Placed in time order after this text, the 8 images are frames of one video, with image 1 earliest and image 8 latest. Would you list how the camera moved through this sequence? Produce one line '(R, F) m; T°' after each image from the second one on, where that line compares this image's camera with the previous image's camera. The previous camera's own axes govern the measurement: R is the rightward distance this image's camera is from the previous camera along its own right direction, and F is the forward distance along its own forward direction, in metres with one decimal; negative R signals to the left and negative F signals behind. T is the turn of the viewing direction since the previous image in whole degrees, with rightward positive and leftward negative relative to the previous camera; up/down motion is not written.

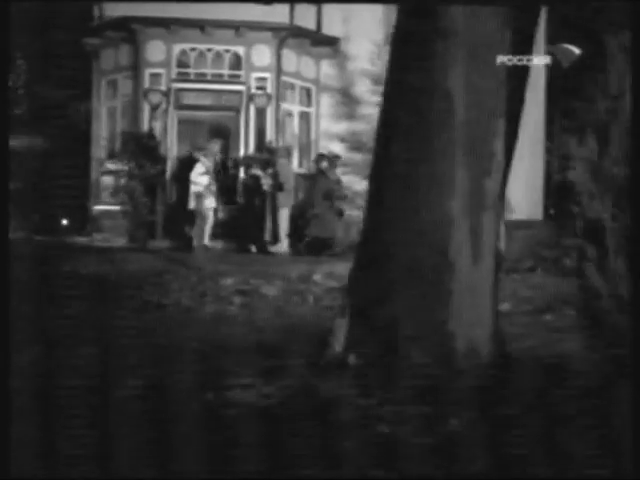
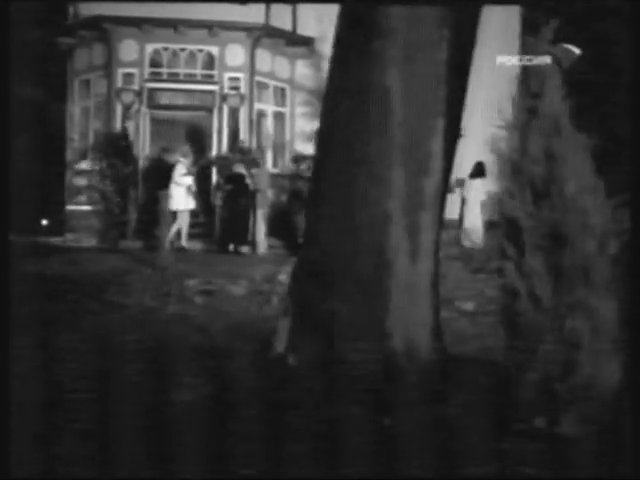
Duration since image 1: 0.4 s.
(+0.2, 0.0) m; -1°
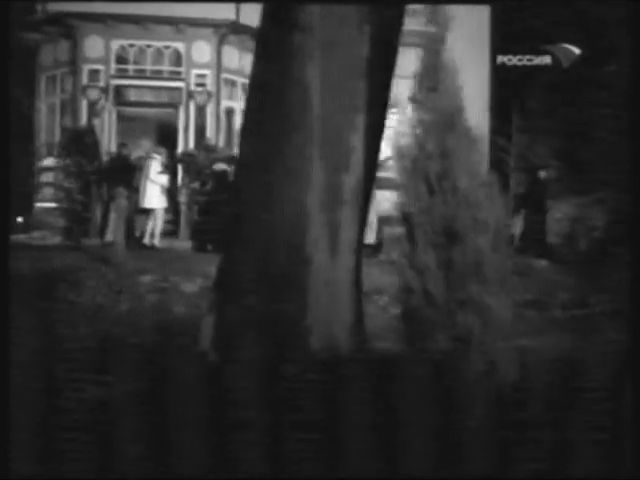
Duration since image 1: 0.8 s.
(0.0, 0.0) m; +1°
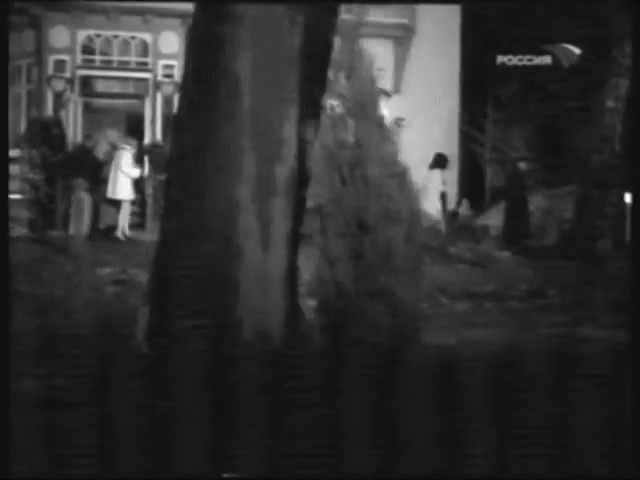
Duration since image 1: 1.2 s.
(0.0, 0.0) m; +1°
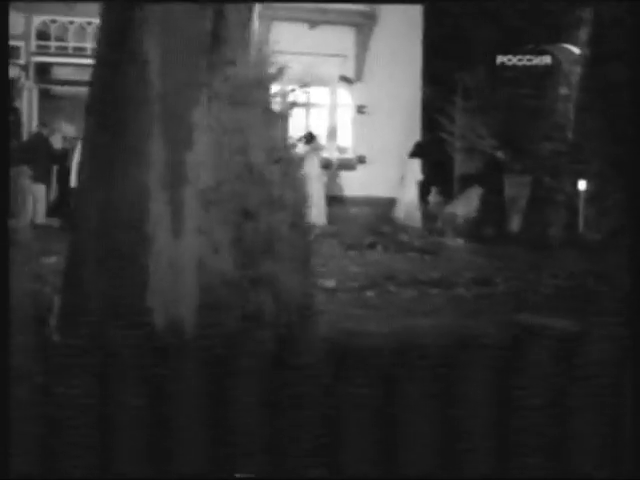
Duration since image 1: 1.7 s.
(+2.2, +0.1) m; -29°
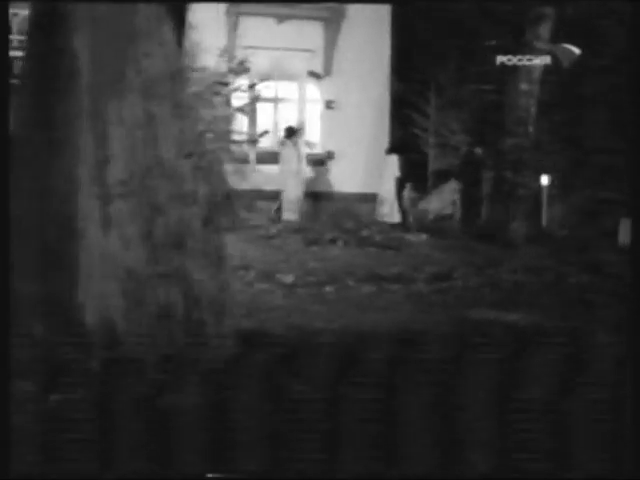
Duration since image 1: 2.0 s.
(+0.1, 0.0) m; +1°
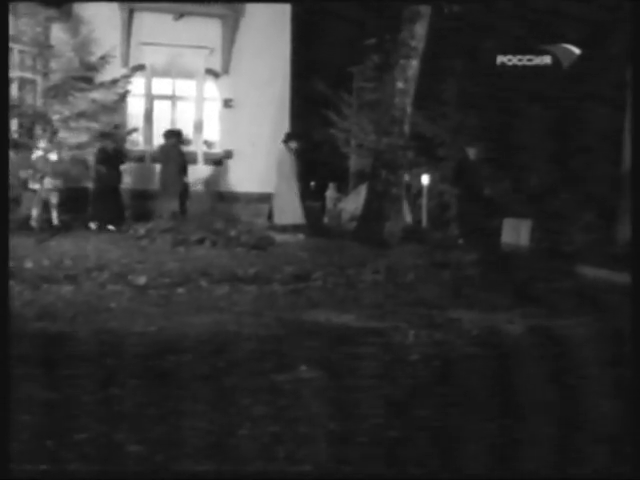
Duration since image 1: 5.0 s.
(+0.2, +0.1) m; +3°
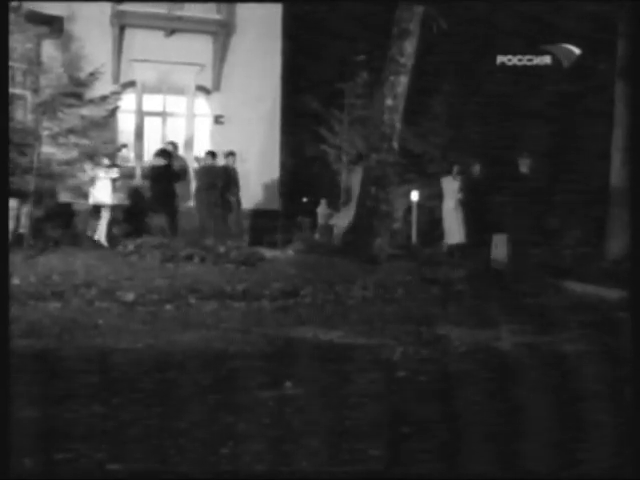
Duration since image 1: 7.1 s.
(0.0, 0.0) m; 0°
